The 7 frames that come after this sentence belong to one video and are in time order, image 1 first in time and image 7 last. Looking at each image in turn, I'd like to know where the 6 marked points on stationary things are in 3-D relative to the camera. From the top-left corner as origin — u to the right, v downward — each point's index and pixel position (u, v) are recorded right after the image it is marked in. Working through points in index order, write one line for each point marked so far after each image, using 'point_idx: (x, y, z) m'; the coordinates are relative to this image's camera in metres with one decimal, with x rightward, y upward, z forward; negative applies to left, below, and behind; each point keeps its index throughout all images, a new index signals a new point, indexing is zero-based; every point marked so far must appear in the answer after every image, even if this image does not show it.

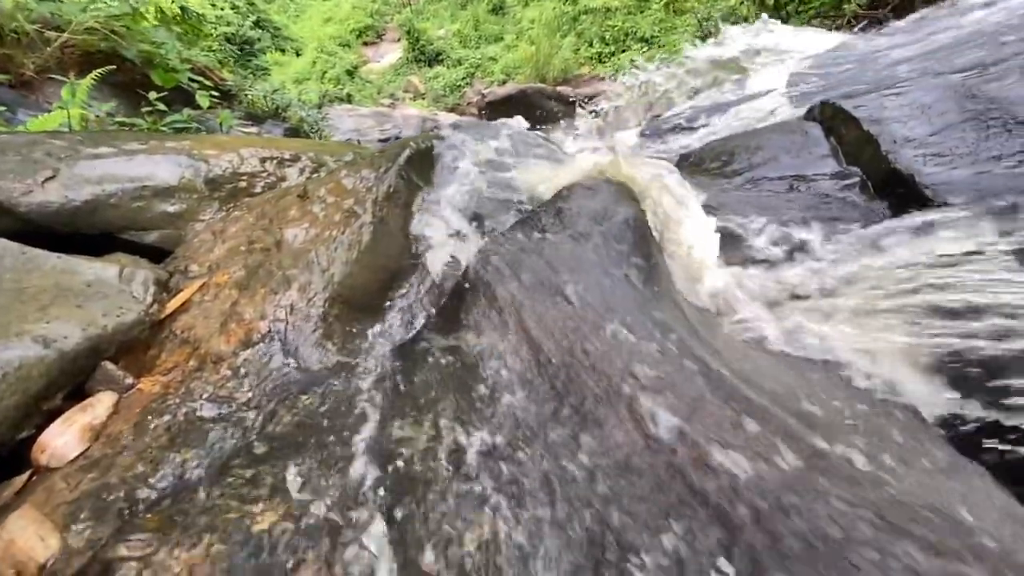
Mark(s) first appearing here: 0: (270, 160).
0: (-2.1, +1.1, +3.9) m
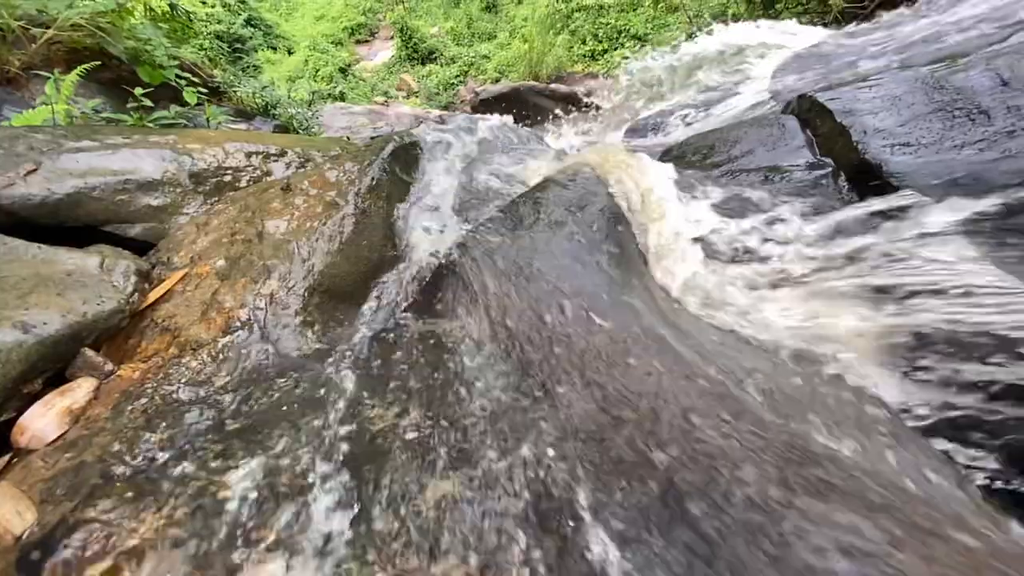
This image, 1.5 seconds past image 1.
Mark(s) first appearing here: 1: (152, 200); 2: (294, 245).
0: (-2.3, +1.2, +3.9) m
1: (-2.7, +0.6, +3.3) m
2: (-1.5, +0.3, +3.1) m
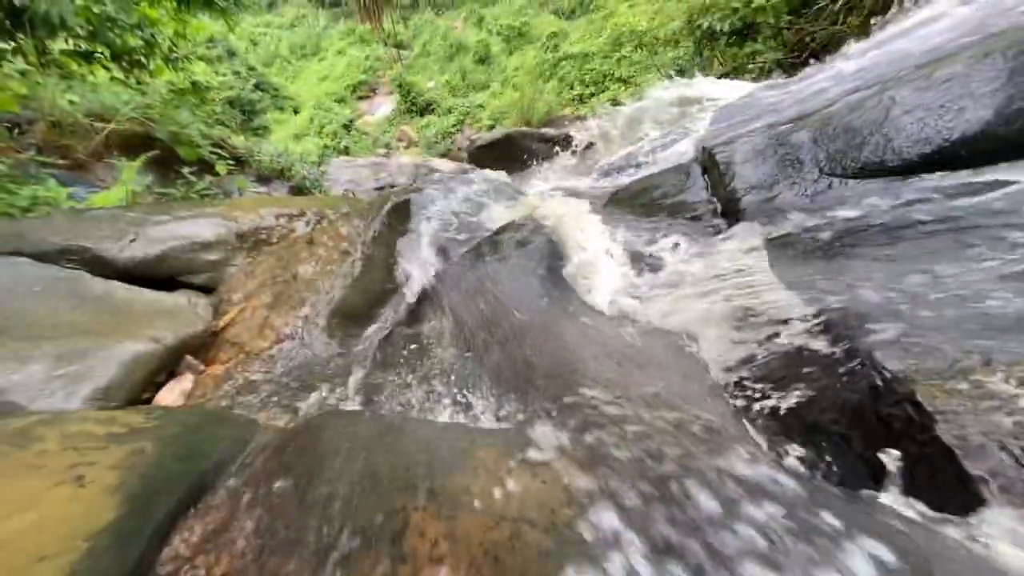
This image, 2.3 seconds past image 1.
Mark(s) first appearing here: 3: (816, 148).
0: (-2.6, +0.8, +5.2) m
1: (-3.1, +0.3, +4.6) m
2: (-1.8, 0.0, +4.3) m
3: (+2.5, +1.1, +3.7) m
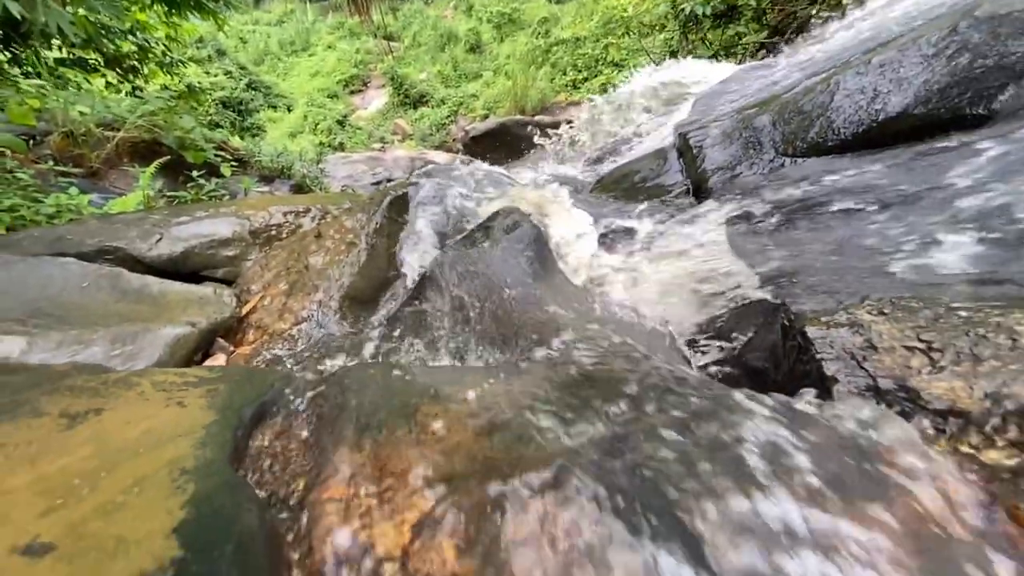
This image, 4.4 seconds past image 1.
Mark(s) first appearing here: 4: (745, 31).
0: (-2.8, +0.9, +5.7) m
1: (-3.2, +0.4, +5.1) m
2: (-1.9, +0.2, +4.8) m
3: (+2.4, +1.4, +4.1) m
4: (+5.1, +5.6, +9.9) m
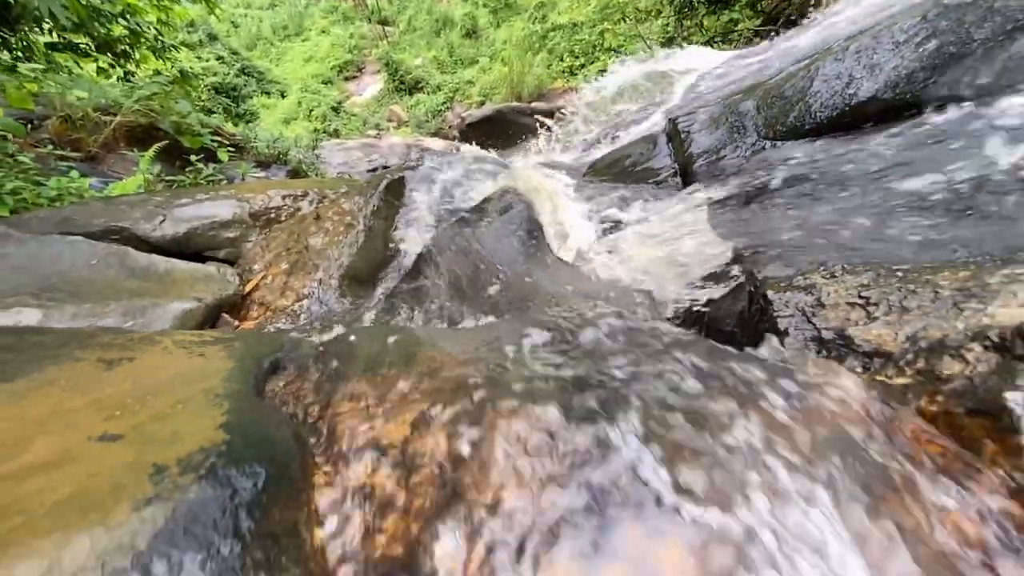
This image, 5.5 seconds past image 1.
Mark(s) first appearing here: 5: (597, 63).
0: (-2.9, +1.2, +5.9) m
1: (-3.3, +0.6, +5.3) m
2: (-2.0, +0.4, +5.0) m
3: (+2.3, +1.6, +4.3) m
4: (+5.0, +5.9, +10.0) m
5: (+2.2, +5.9, +11.9) m
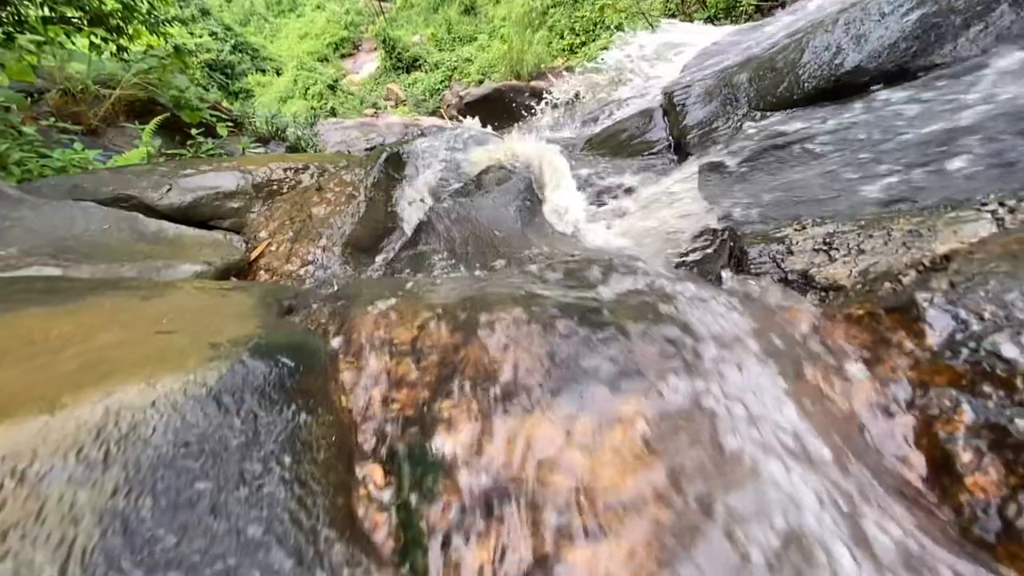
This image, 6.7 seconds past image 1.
0: (-2.9, +1.6, +6.0) m
1: (-3.3, +1.0, +5.4) m
2: (-2.0, +0.8, +5.1) m
3: (+2.3, +2.0, +4.4) m
4: (+4.9, +6.5, +9.9) m
5: (+2.2, +6.5, +11.8) m
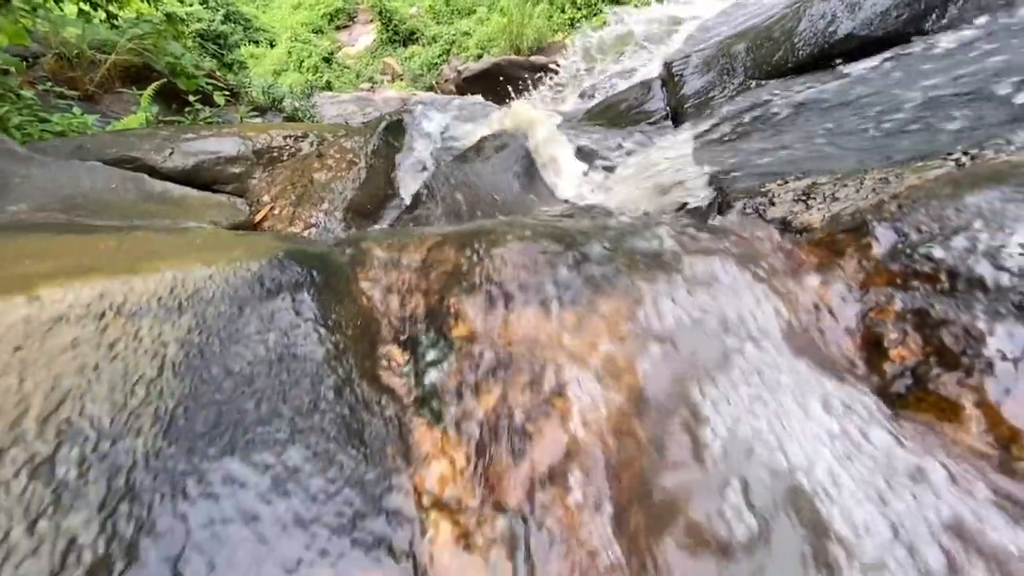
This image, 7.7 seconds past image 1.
0: (-2.9, +2.1, +6.0) m
1: (-3.3, +1.5, +5.5) m
2: (-2.1, +1.2, +5.2) m
3: (+2.3, +2.3, +4.5) m
4: (+4.9, +7.0, +9.8) m
5: (+2.2, +7.2, +11.7) m
